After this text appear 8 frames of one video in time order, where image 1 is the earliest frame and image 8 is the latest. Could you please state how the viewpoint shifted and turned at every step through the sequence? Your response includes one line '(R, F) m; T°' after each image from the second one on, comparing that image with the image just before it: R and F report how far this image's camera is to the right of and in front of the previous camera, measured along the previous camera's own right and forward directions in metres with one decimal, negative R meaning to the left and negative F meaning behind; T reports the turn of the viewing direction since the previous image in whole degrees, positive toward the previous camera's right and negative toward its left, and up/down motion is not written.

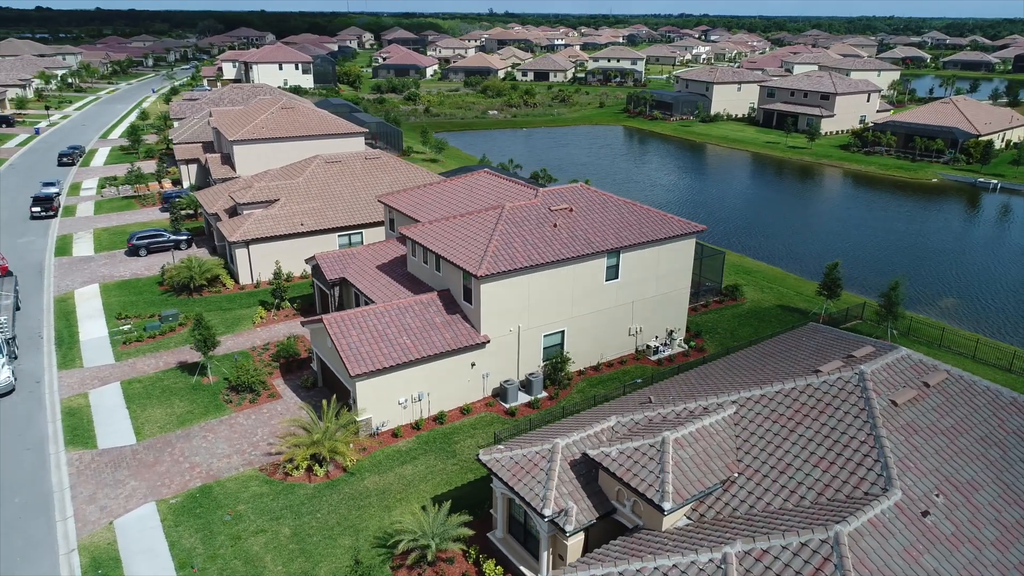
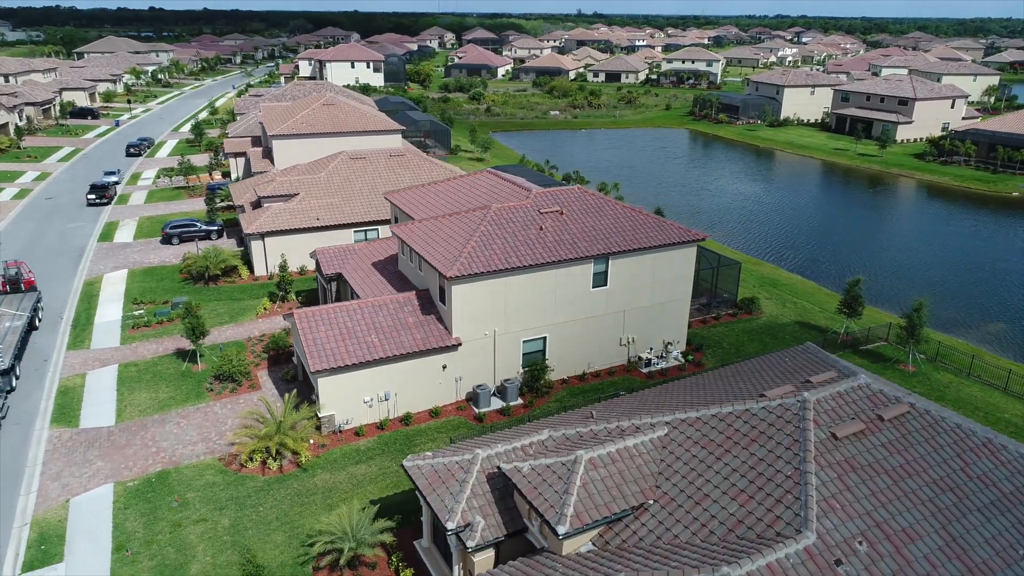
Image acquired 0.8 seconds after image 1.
(+3.6, +0.8) m; -6°
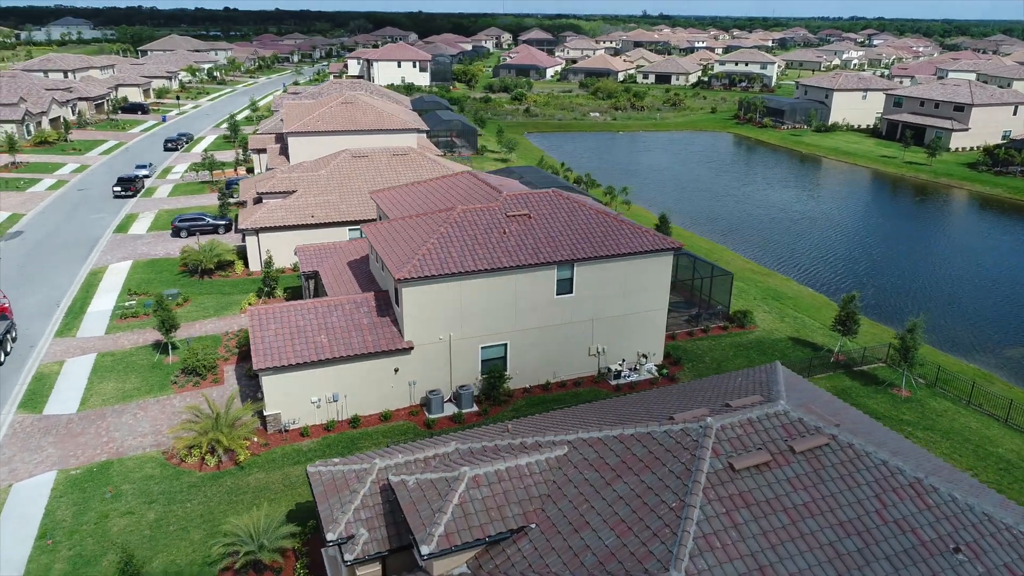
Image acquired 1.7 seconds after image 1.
(+3.5, +0.8) m; -5°
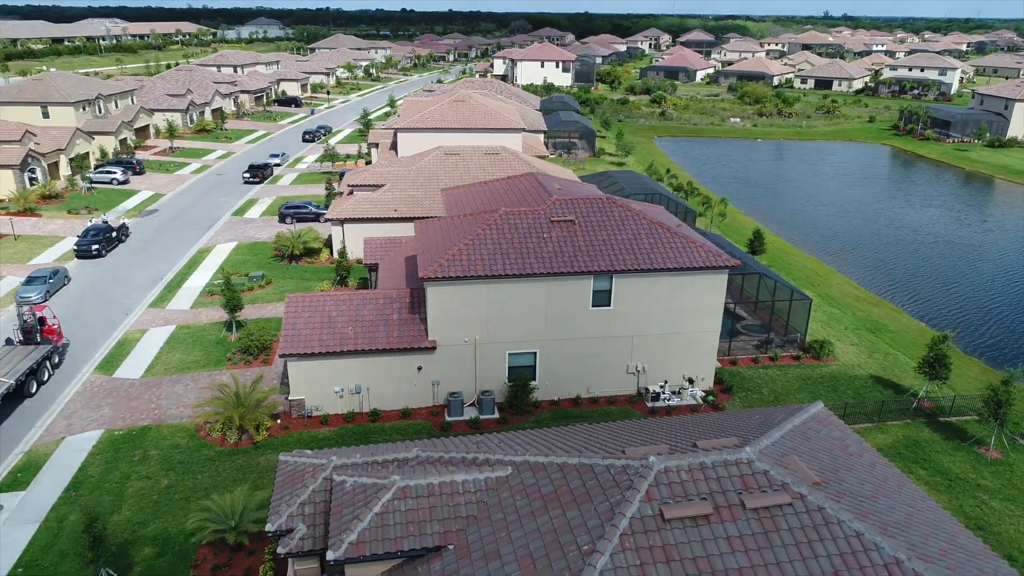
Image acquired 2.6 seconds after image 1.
(+3.9, +1.2) m; -12°
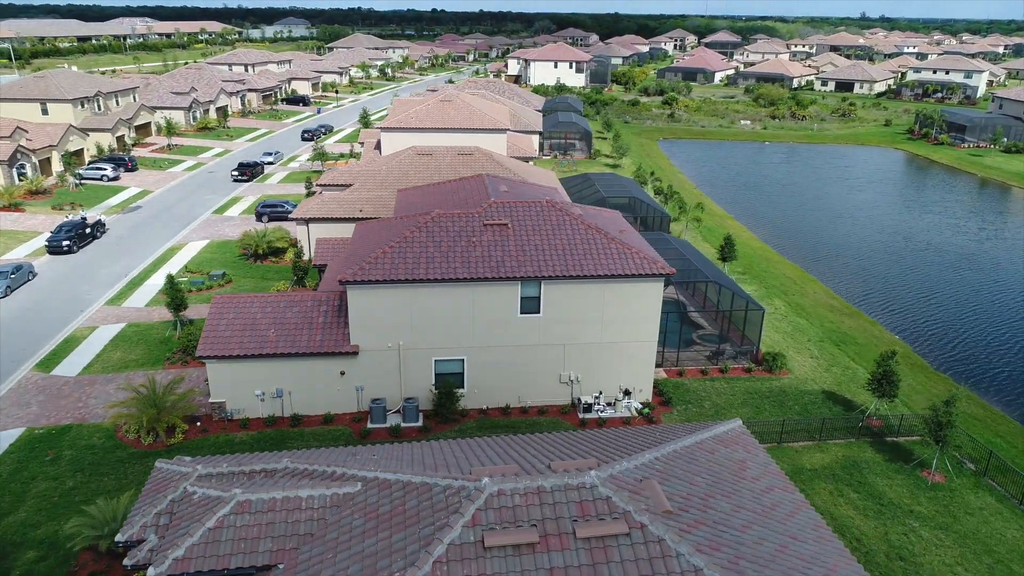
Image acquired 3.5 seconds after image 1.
(+3.4, +0.8) m; -2°
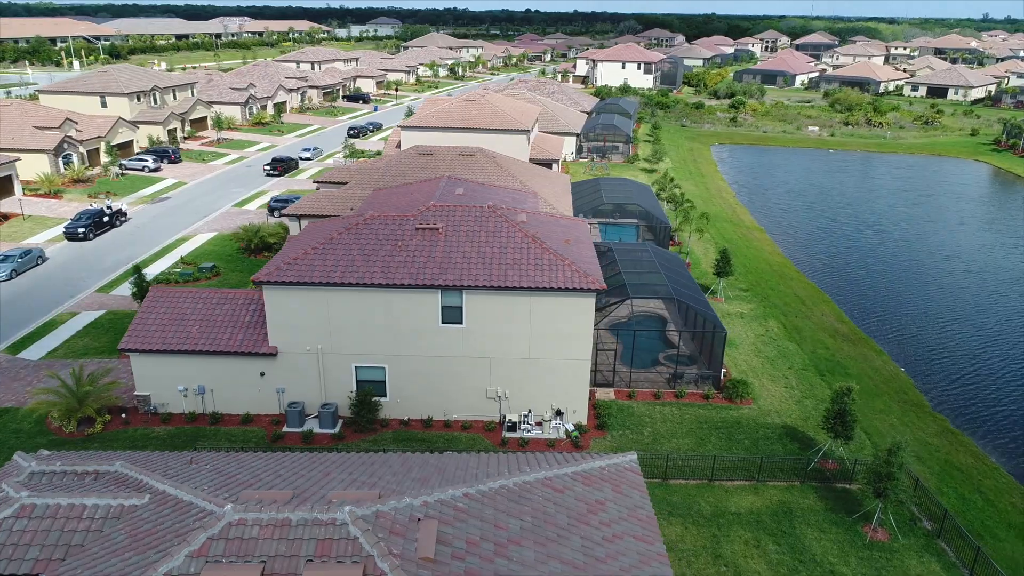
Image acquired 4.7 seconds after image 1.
(+5.2, +1.5) m; -7°
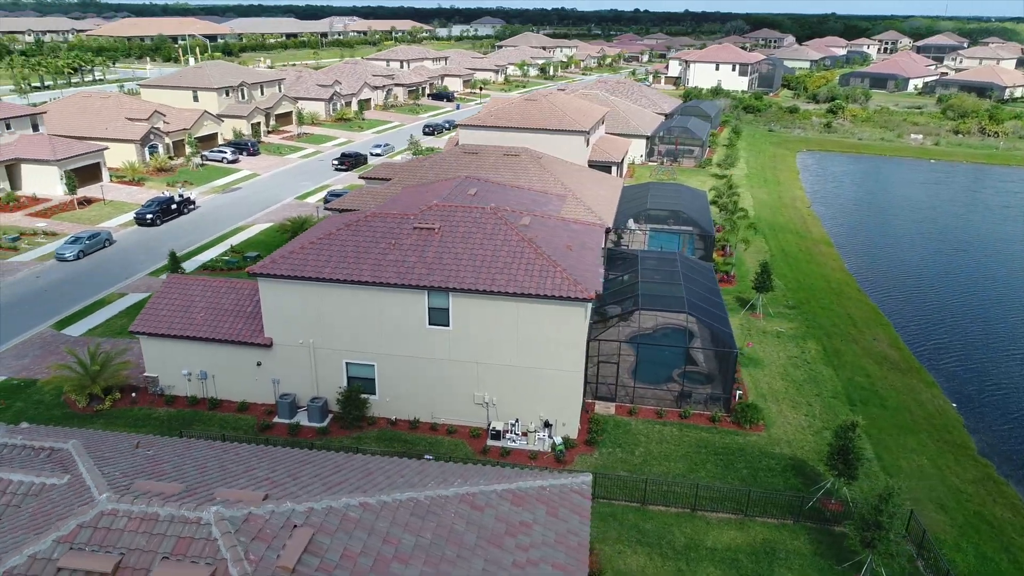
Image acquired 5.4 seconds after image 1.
(+3.3, +0.9) m; -8°
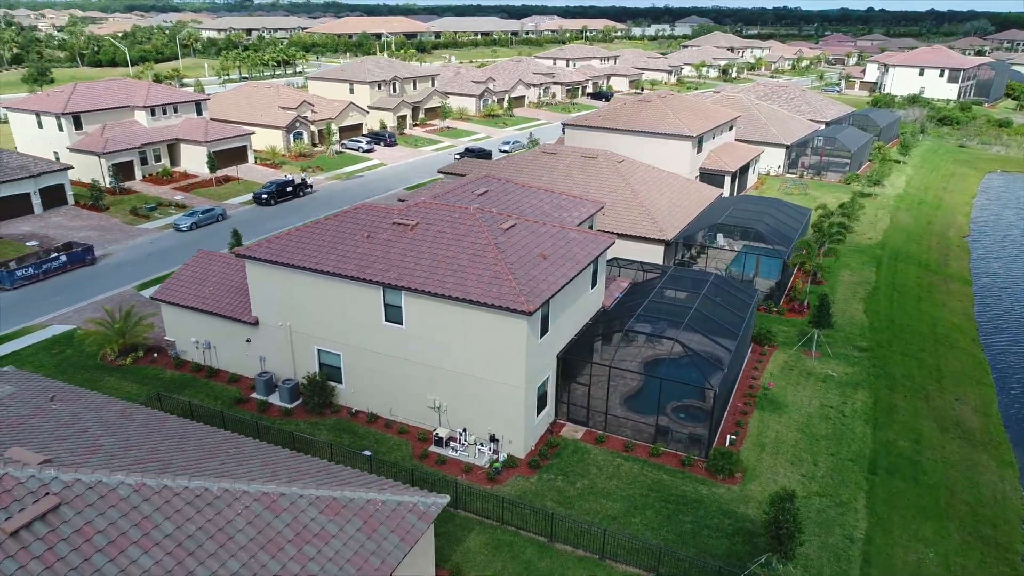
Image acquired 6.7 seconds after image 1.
(+7.0, +1.9) m; -15°
